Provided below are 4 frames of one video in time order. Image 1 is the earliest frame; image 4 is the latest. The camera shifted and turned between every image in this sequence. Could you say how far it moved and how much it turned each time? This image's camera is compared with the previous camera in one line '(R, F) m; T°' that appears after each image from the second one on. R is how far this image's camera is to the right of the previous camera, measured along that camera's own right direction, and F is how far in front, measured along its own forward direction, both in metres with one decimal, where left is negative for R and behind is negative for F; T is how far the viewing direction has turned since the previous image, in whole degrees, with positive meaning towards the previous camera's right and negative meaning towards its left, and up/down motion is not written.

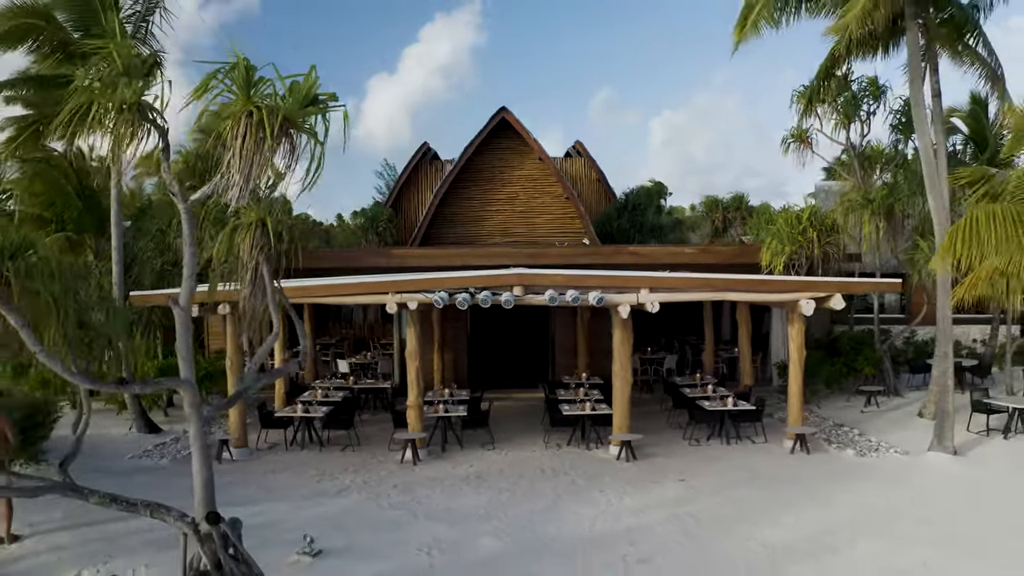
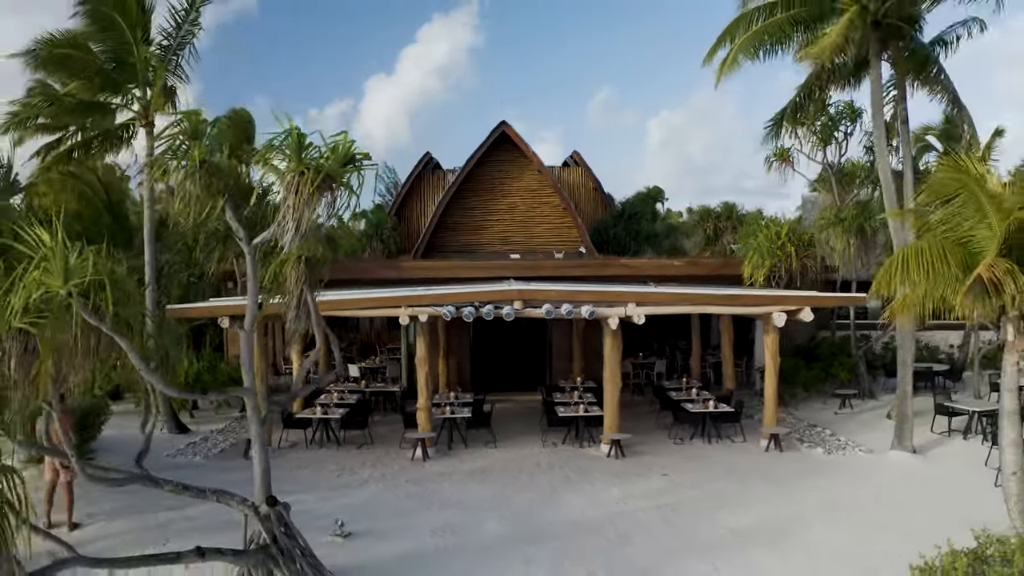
(0.0, -1.1) m; 0°
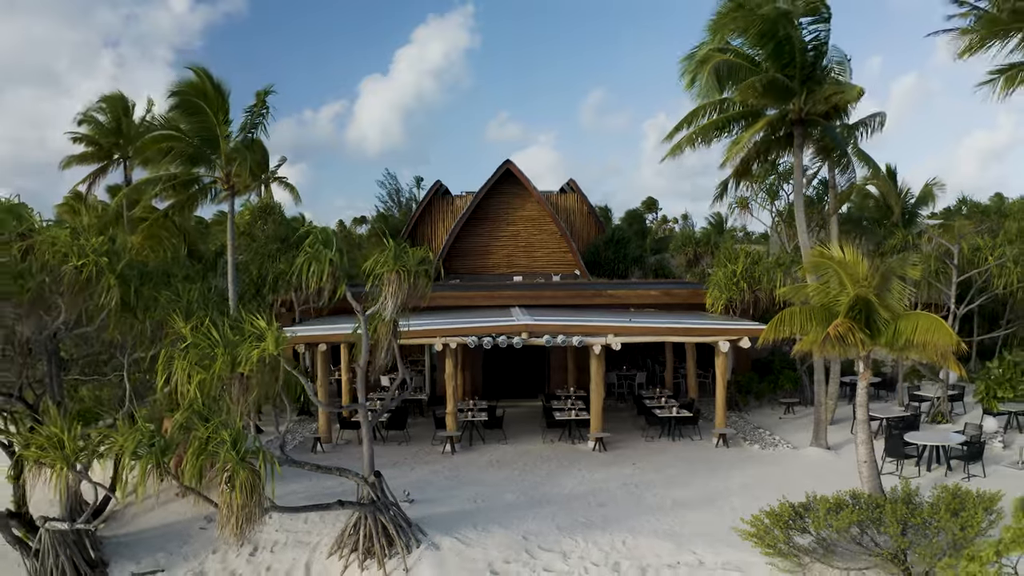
(-0.3, -3.4) m; 0°
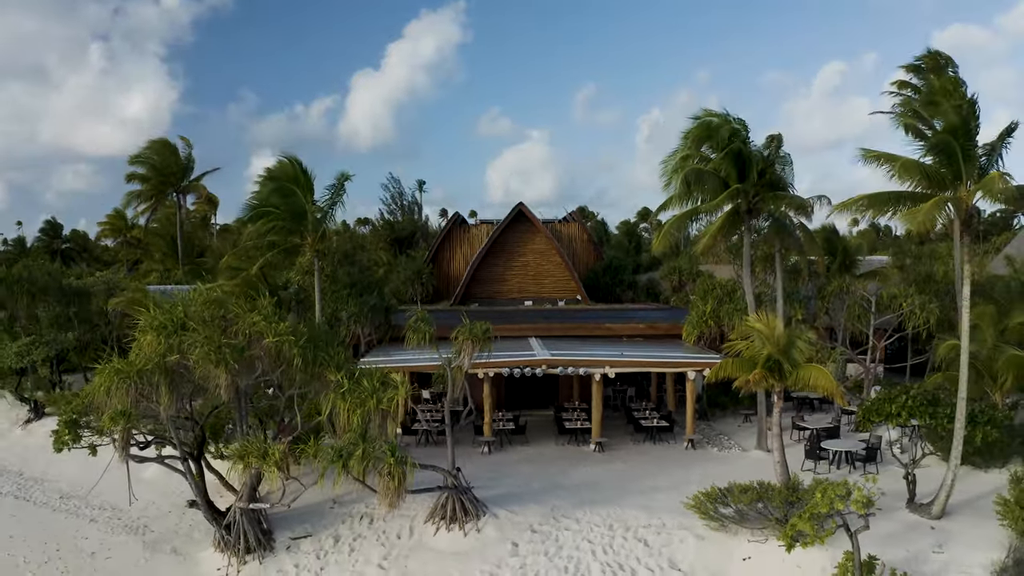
(-0.8, -5.0) m; 0°
